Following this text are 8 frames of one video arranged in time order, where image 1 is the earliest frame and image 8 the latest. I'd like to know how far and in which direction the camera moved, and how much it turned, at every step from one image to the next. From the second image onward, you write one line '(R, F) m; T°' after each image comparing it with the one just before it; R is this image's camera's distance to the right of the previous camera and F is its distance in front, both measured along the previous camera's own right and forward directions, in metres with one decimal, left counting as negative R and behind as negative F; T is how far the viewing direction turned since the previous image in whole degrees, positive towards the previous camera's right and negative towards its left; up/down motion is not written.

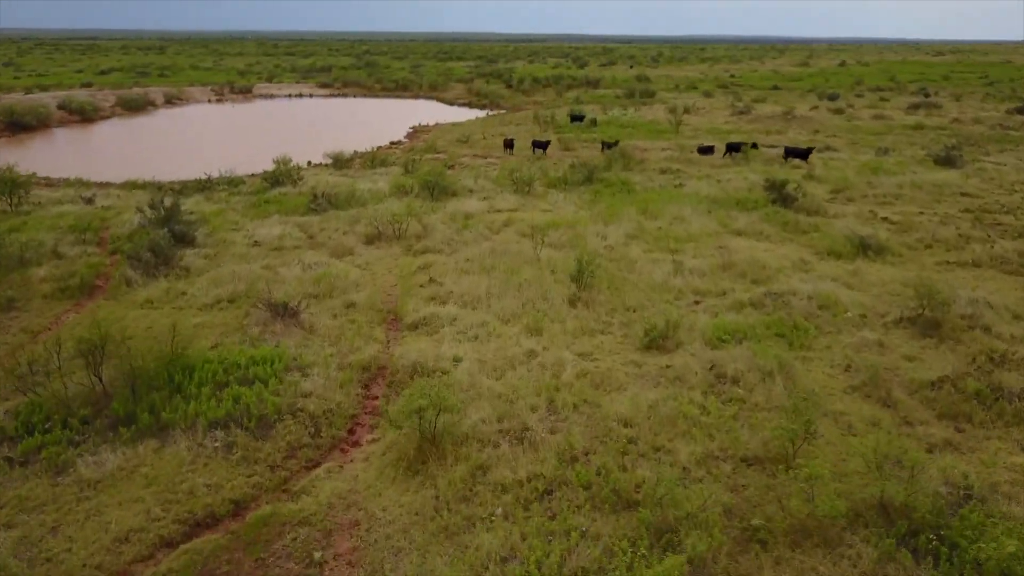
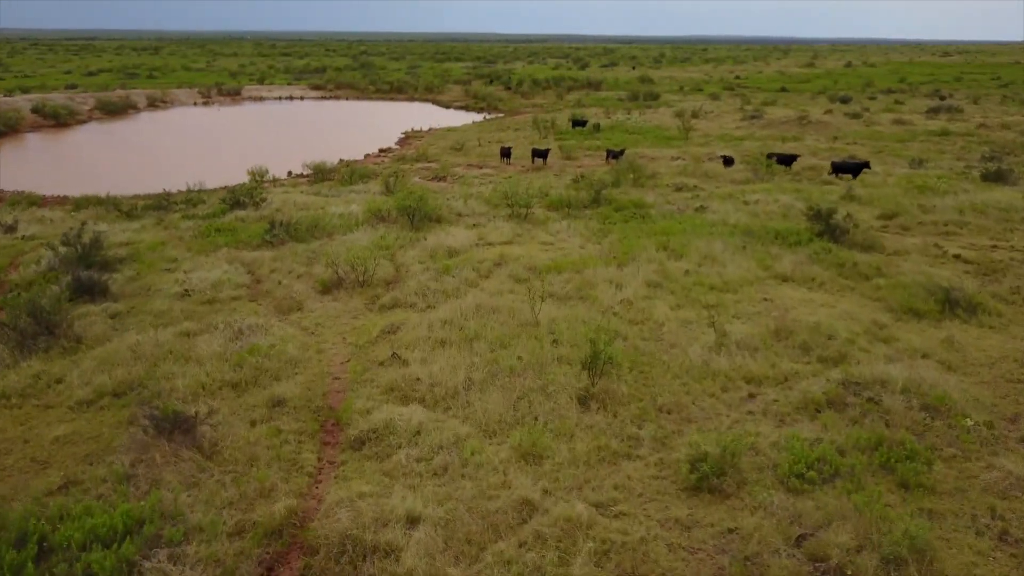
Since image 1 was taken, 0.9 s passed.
(+0.1, +2.6) m; 0°
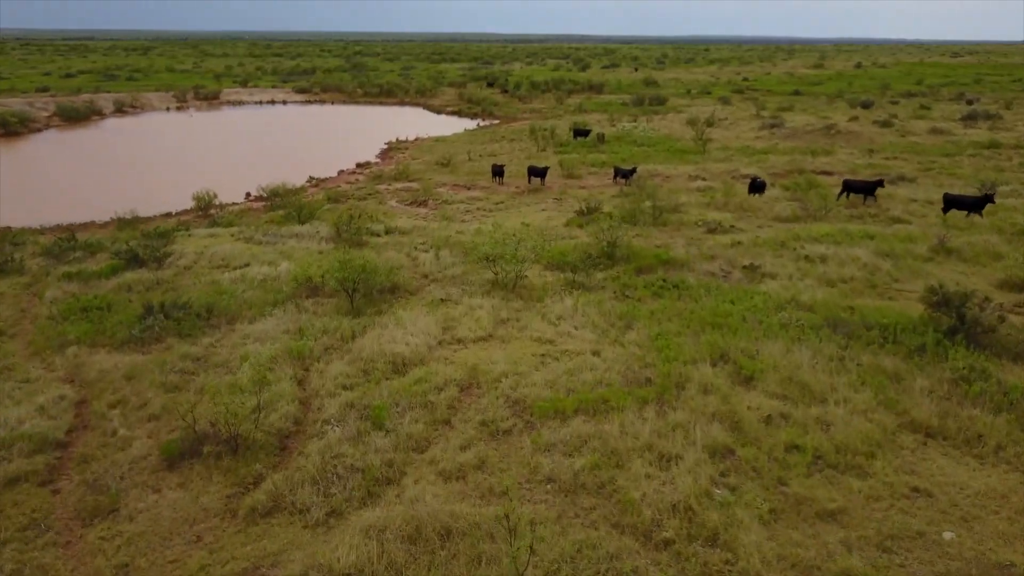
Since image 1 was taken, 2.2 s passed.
(+0.2, +4.2) m; 0°
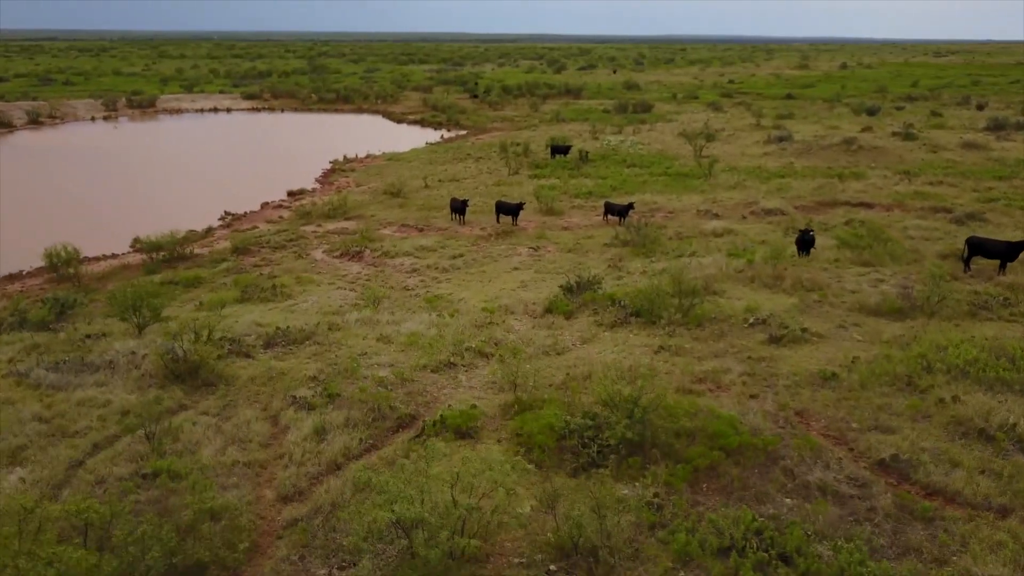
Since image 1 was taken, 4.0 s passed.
(+0.3, +5.8) m; +2°
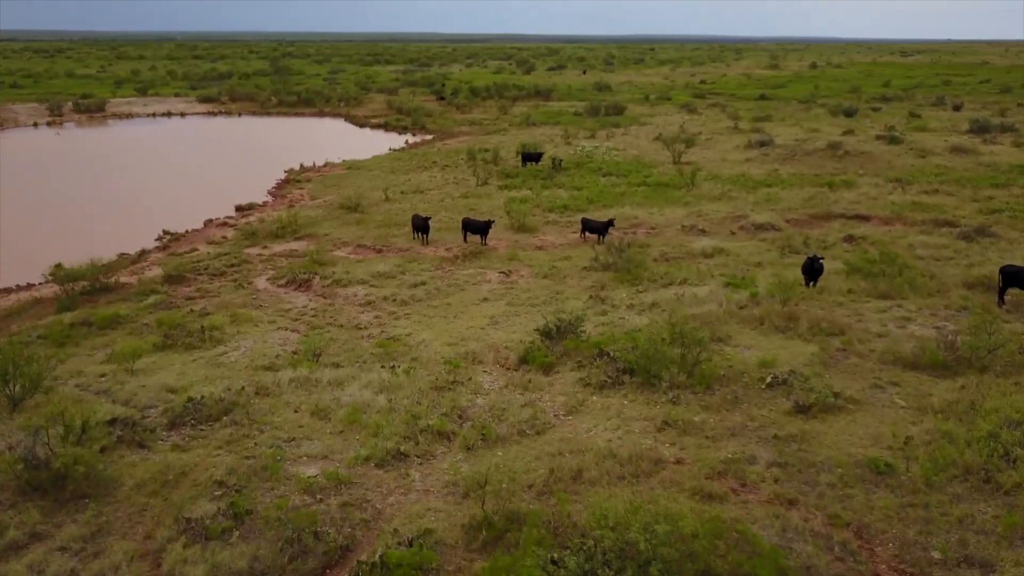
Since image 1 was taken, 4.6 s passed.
(+0.1, +2.0) m; +2°
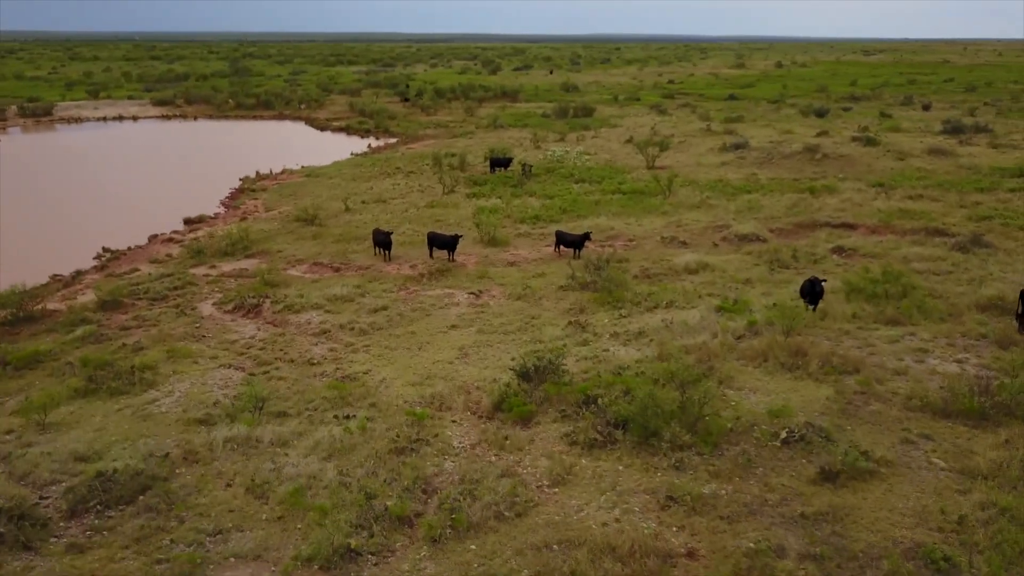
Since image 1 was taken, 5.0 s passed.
(0.0, +1.3) m; +2°
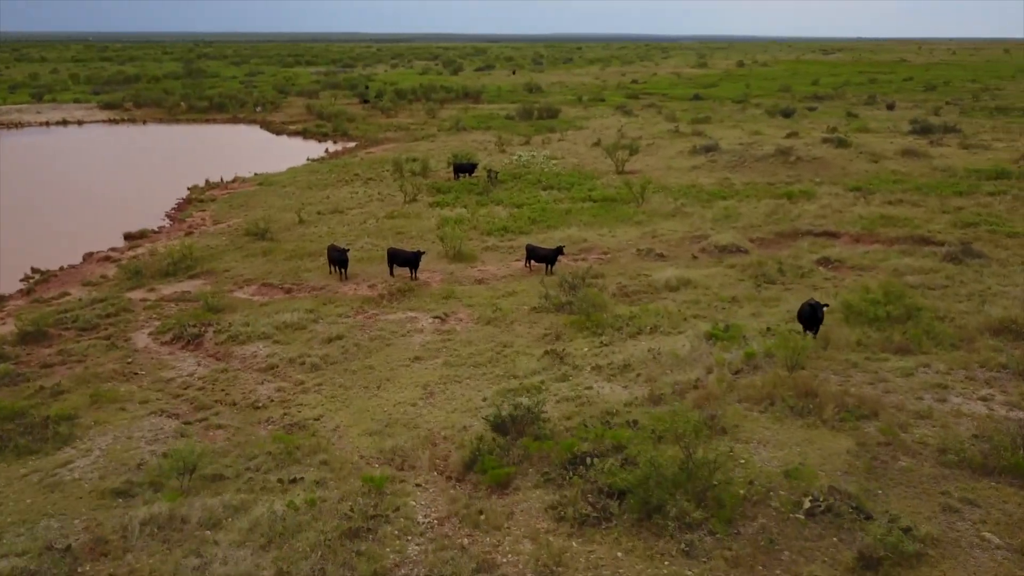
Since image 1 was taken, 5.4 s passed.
(-0.1, +1.3) m; +2°
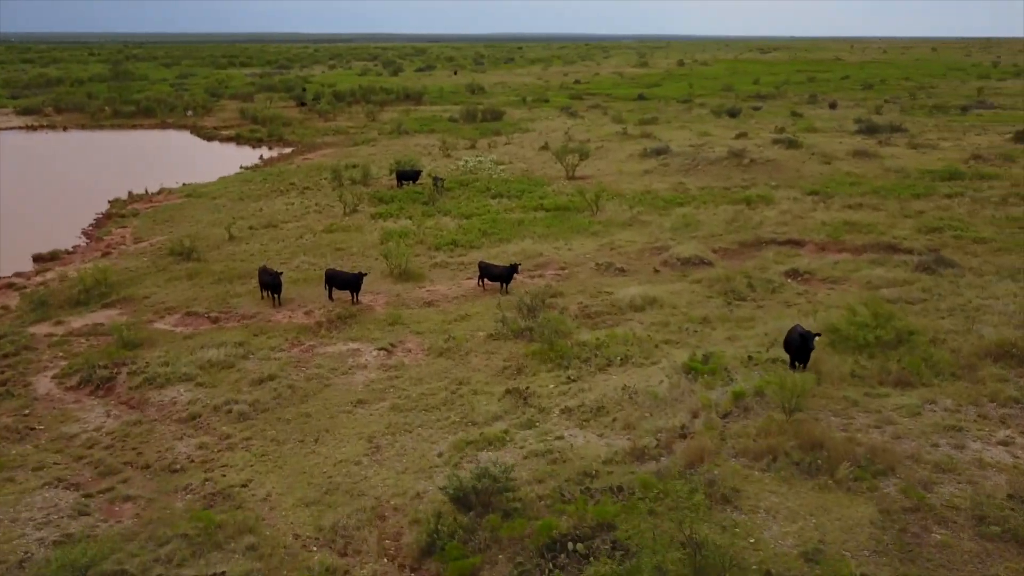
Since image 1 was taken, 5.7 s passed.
(-0.1, +1.3) m; +4°
